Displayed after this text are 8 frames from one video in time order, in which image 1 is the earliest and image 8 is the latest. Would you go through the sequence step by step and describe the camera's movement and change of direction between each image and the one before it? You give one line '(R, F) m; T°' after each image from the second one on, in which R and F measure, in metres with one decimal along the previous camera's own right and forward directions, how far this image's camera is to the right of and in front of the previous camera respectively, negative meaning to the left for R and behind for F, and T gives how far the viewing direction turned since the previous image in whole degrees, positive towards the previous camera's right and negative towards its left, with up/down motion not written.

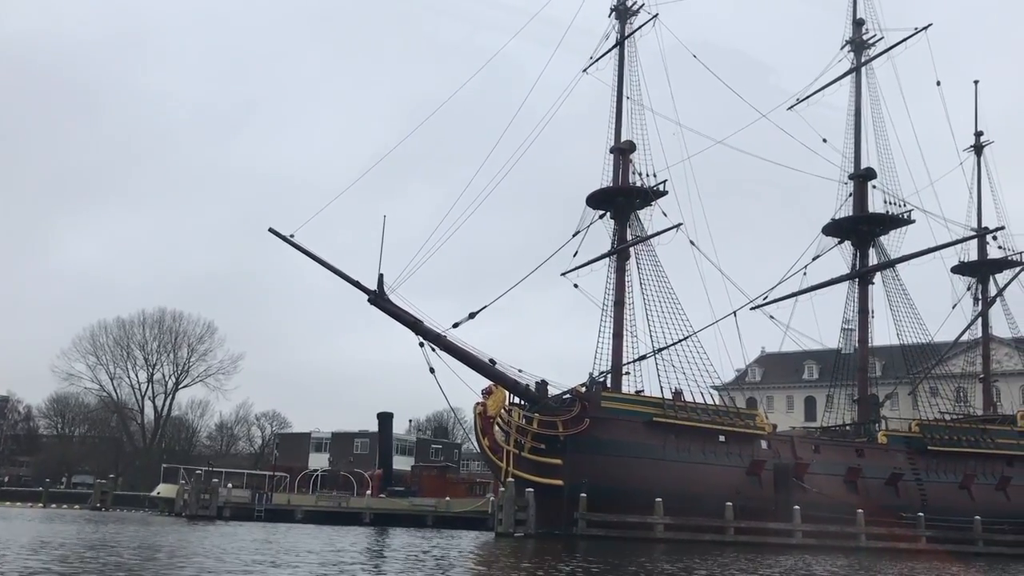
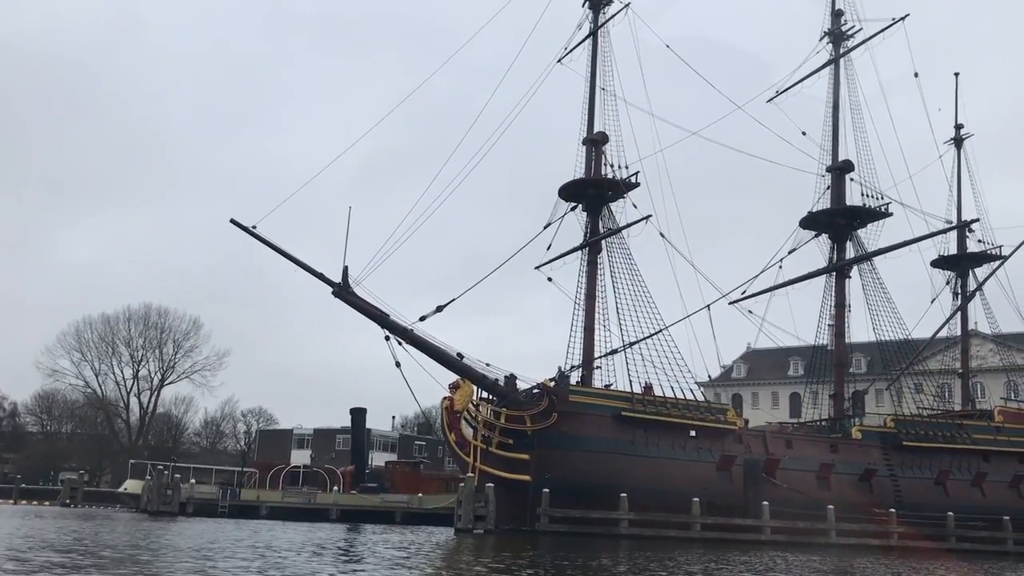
(+1.0, +0.4) m; 0°
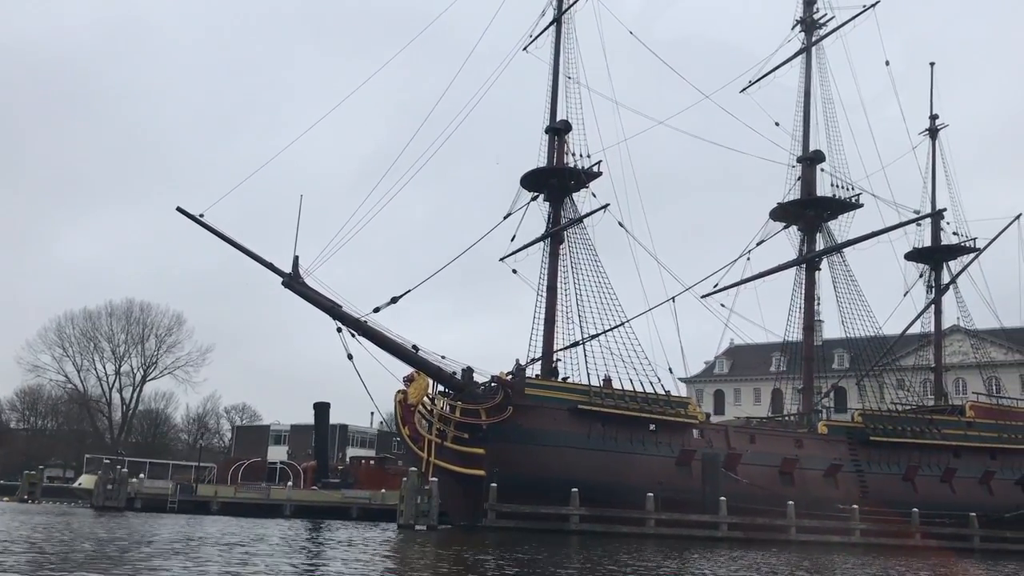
(+1.4, +0.6) m; 0°
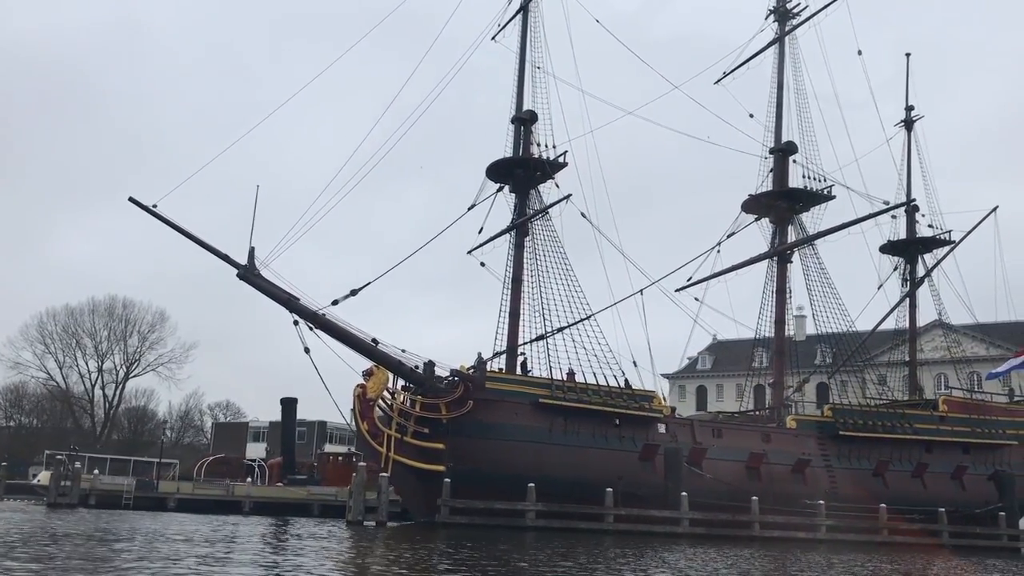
(+1.1, +0.5) m; 0°
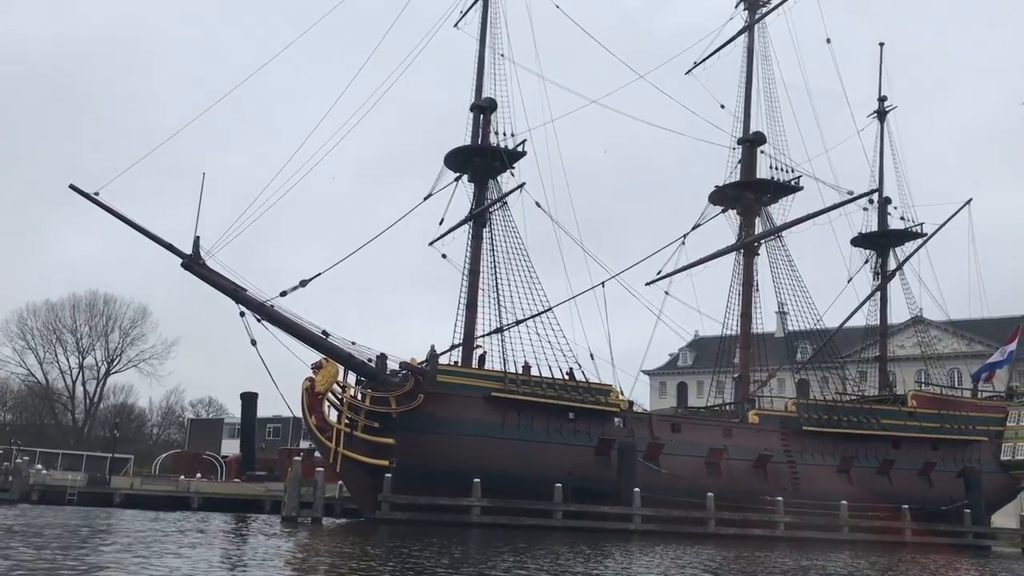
(+1.4, +0.6) m; 0°
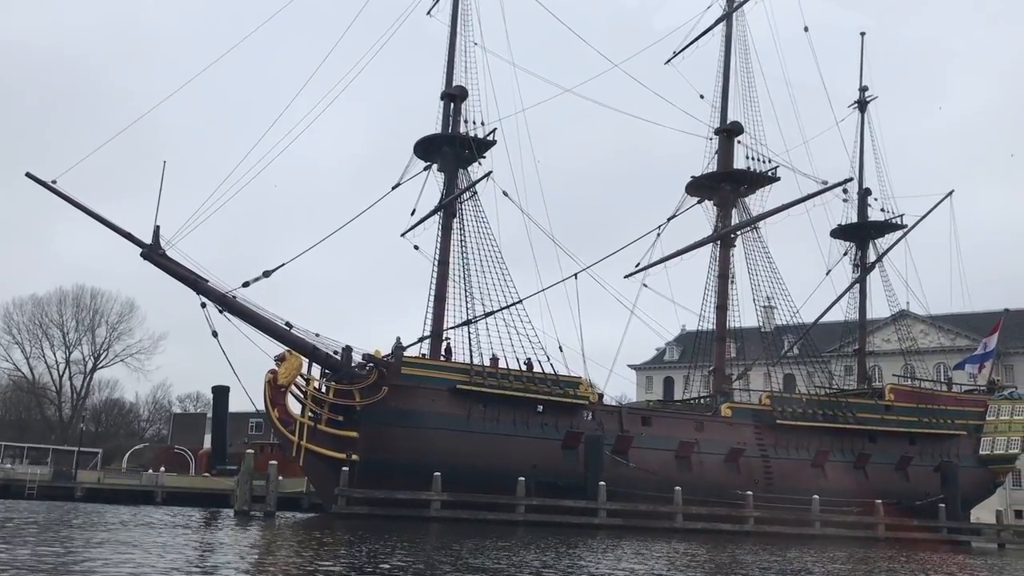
(+1.0, +0.5) m; 0°
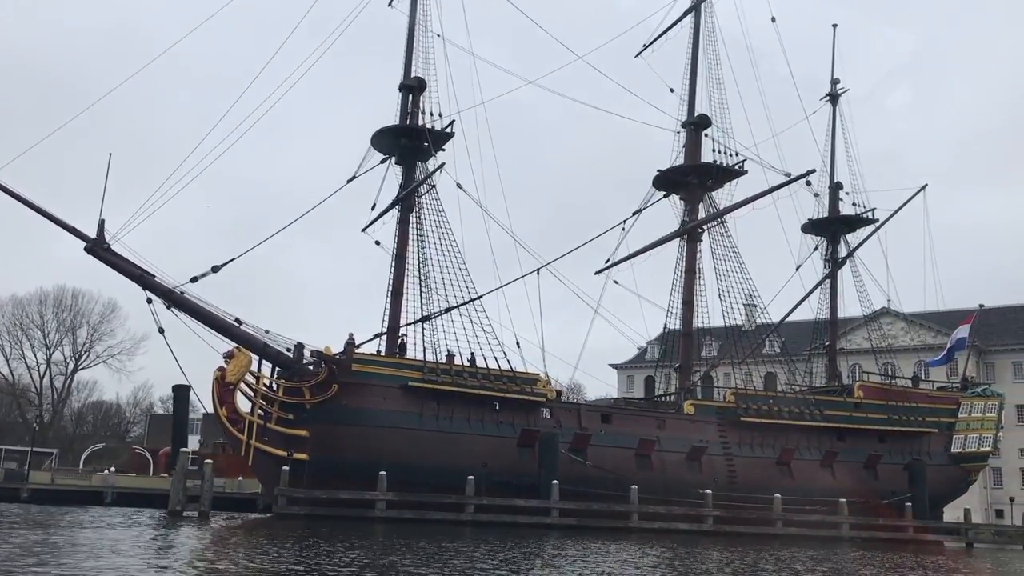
(+1.2, +0.6) m; 0°
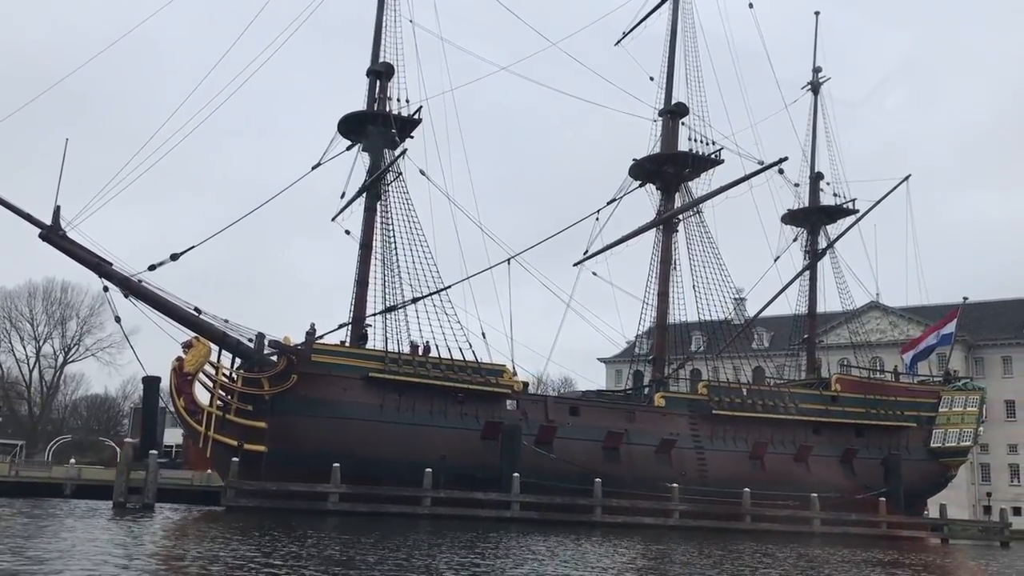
(+1.1, +0.5) m; 0°
